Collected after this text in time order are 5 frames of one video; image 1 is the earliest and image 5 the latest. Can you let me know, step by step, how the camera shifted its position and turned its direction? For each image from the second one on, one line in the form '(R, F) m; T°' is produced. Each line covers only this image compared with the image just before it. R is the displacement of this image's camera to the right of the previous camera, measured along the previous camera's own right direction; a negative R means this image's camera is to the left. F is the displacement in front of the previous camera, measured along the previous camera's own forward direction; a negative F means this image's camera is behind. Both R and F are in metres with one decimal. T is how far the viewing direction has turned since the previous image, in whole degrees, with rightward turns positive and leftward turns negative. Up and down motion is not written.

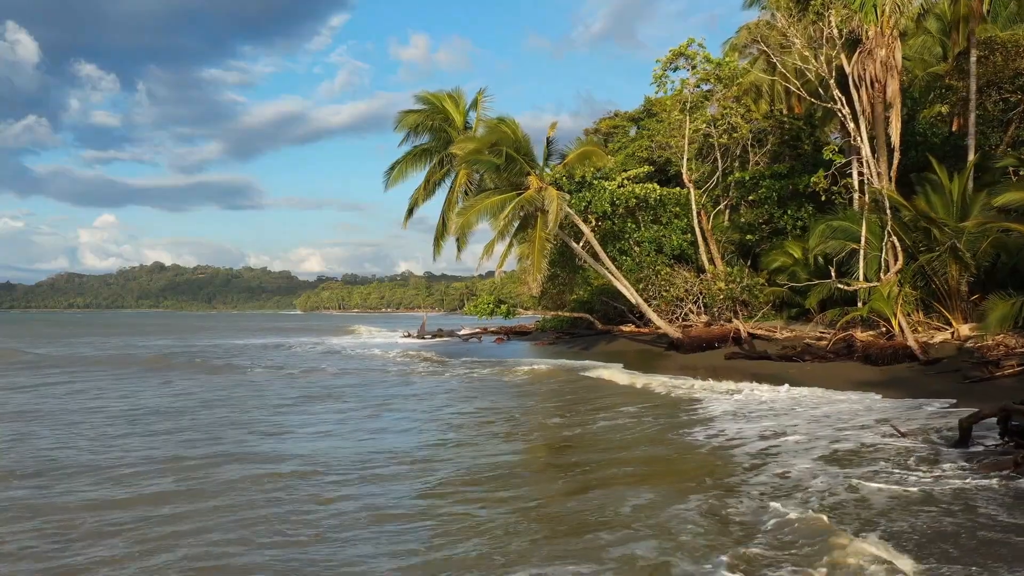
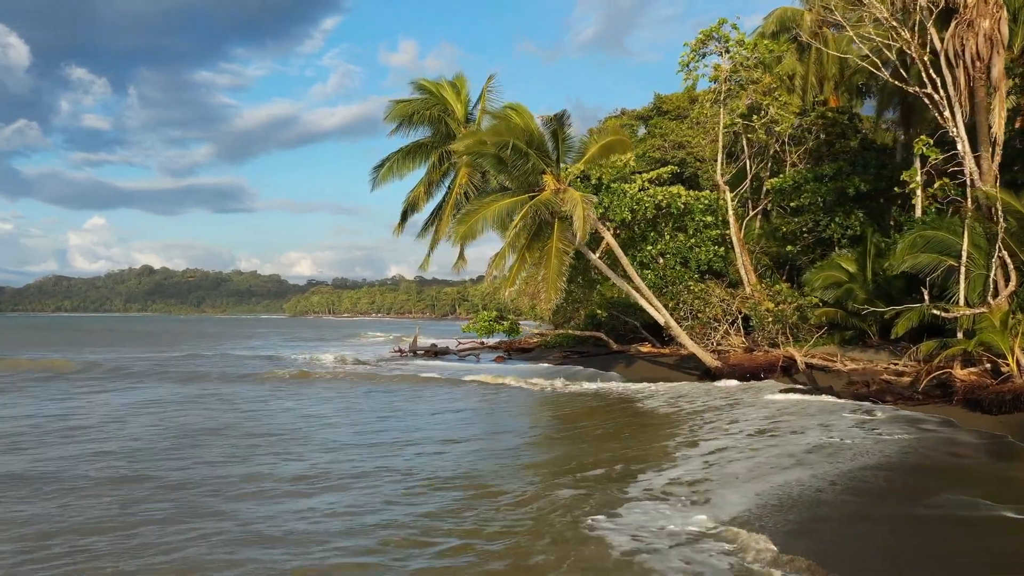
(-0.5, +2.8) m; +1°
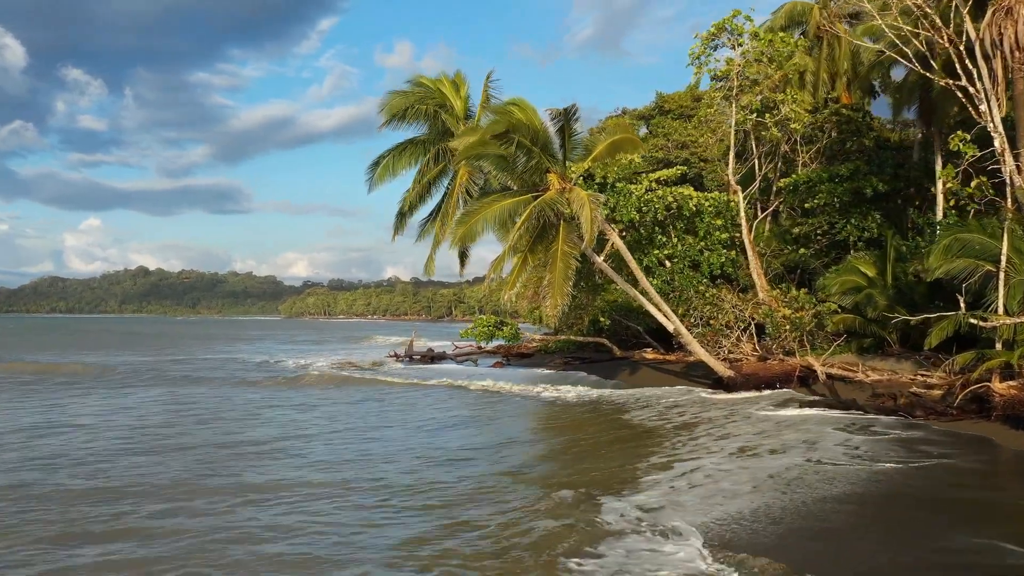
(-0.1, +0.9) m; 0°
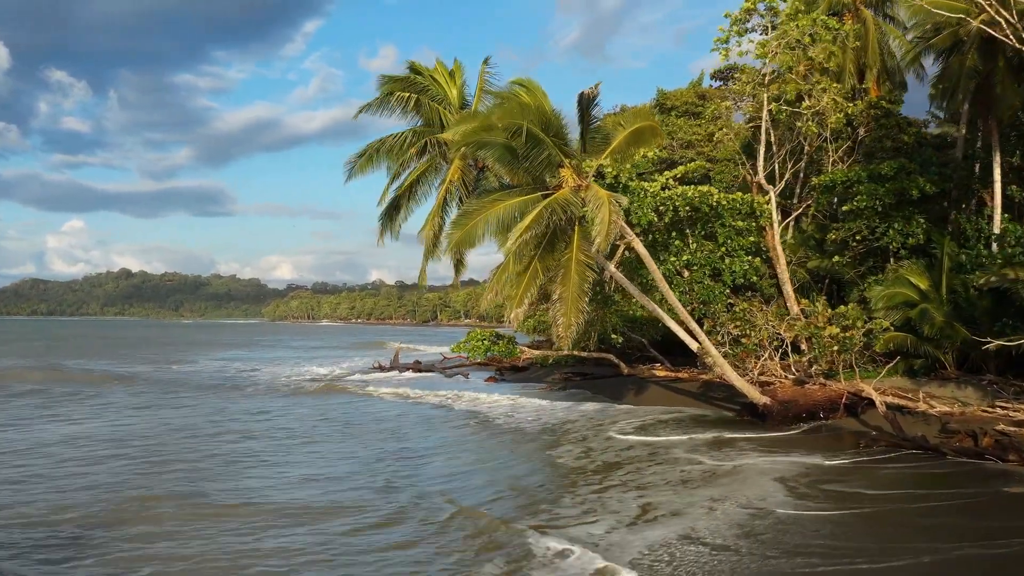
(-0.4, +2.1) m; +1°
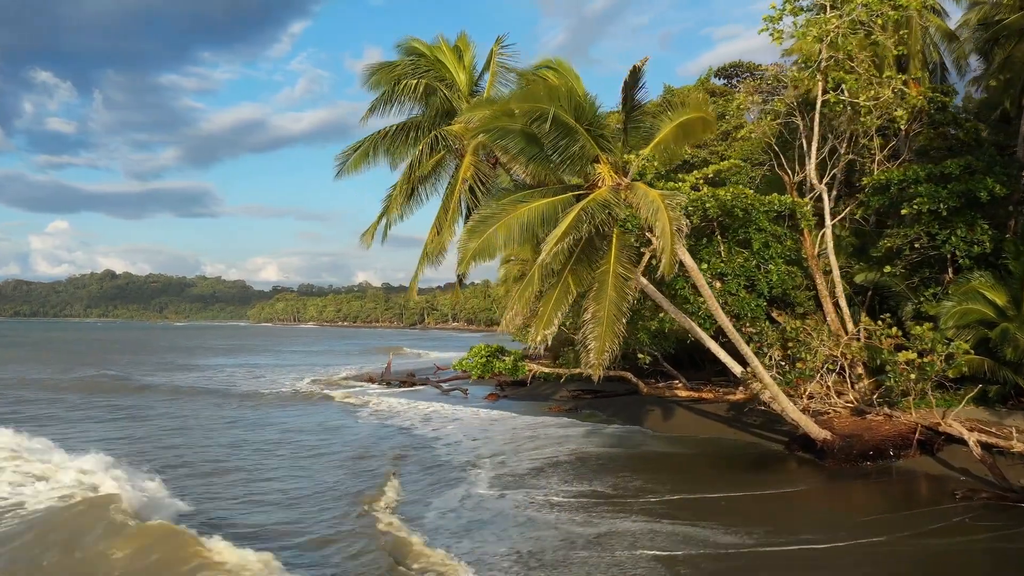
(-0.6, +1.9) m; +1°
